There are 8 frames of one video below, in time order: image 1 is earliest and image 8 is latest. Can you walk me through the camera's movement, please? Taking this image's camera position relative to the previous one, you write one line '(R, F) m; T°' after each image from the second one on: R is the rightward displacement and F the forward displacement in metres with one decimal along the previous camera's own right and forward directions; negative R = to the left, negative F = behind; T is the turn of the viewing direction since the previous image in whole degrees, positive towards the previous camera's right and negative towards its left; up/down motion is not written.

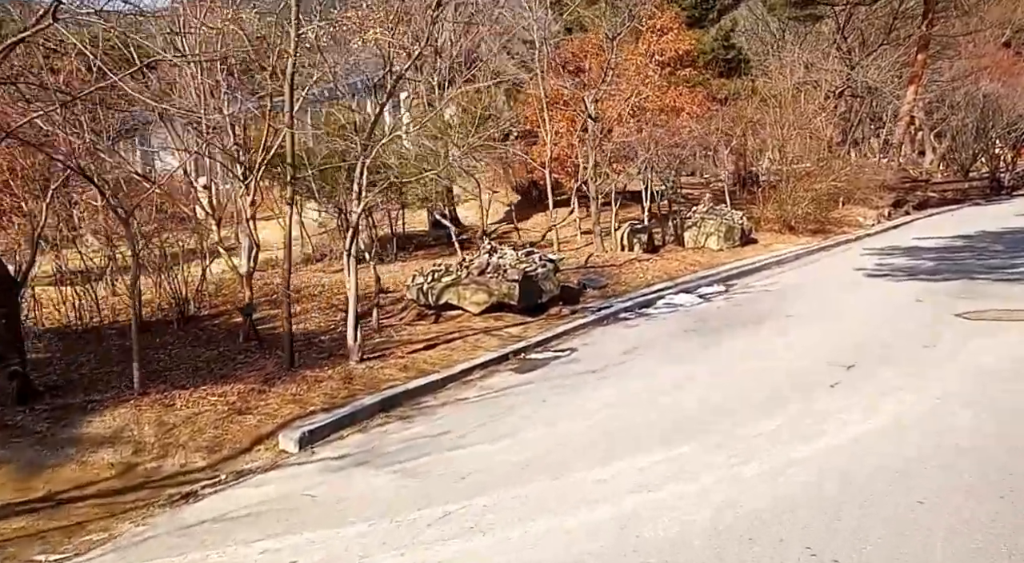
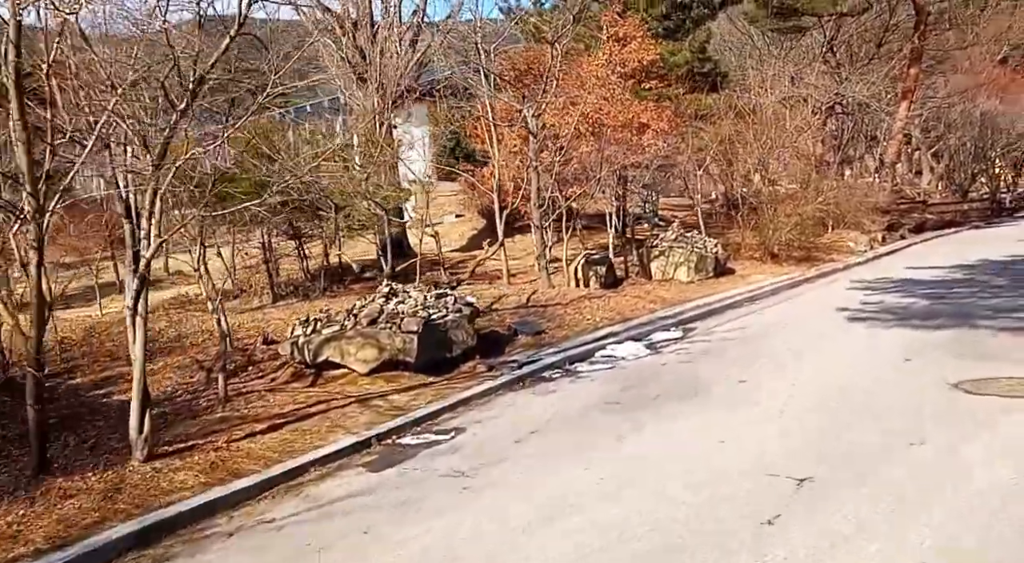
(+0.9, +1.5) m; 0°
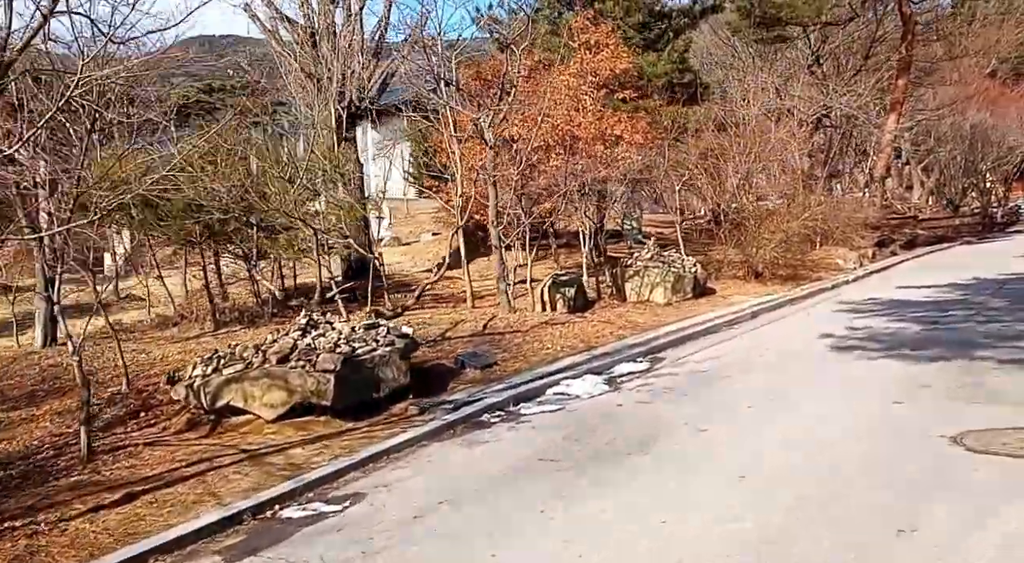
(+0.5, +0.9) m; 0°
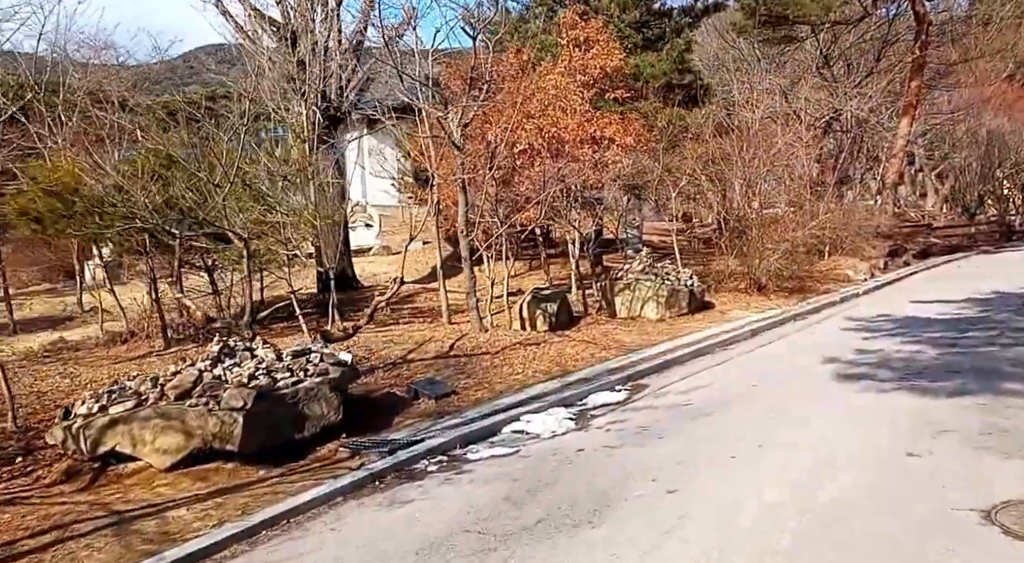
(+0.4, +1.0) m; -1°
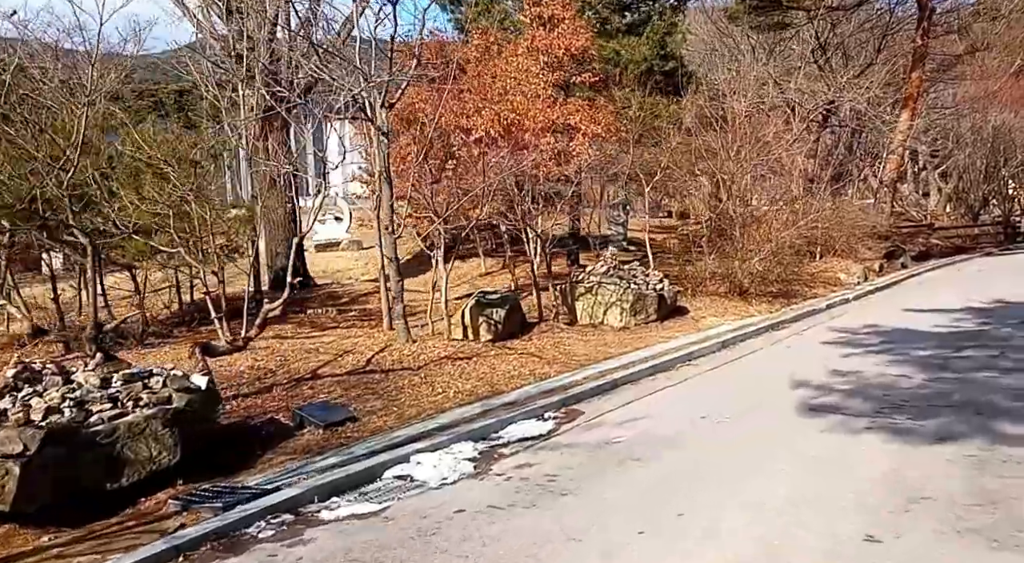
(+0.7, +1.2) m; 0°
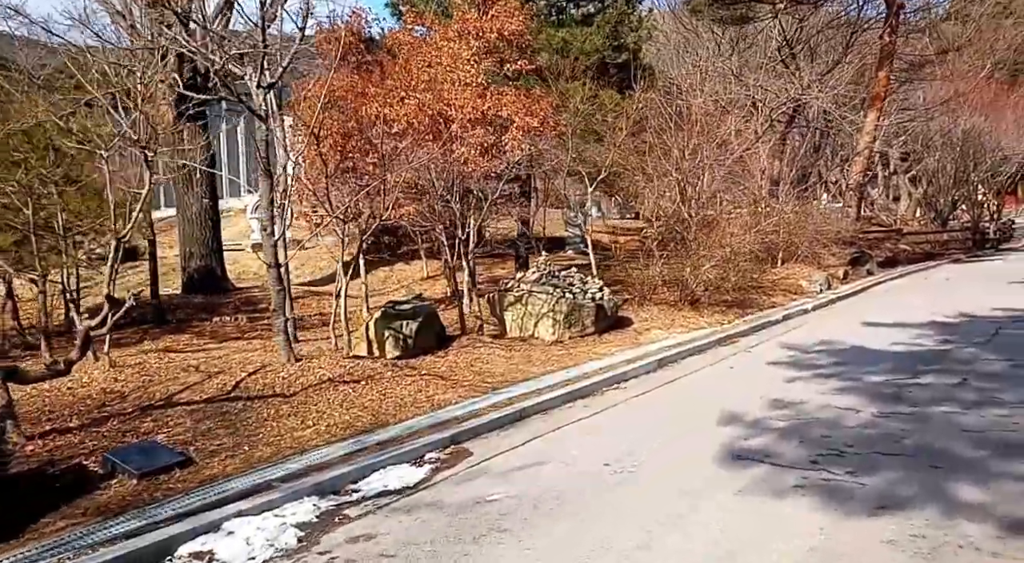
(+0.7, +1.1) m; +2°
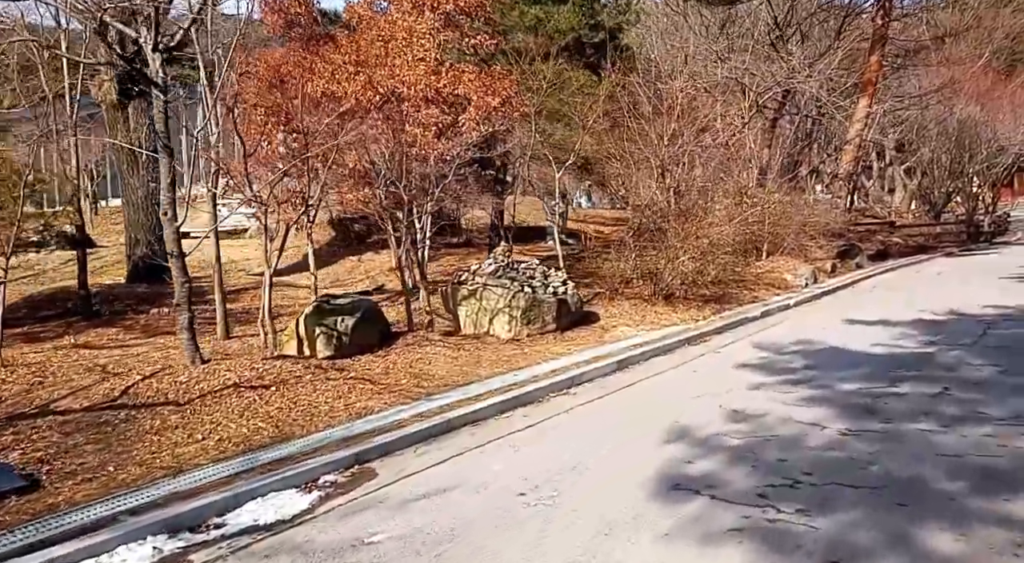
(+0.5, +0.8) m; 0°
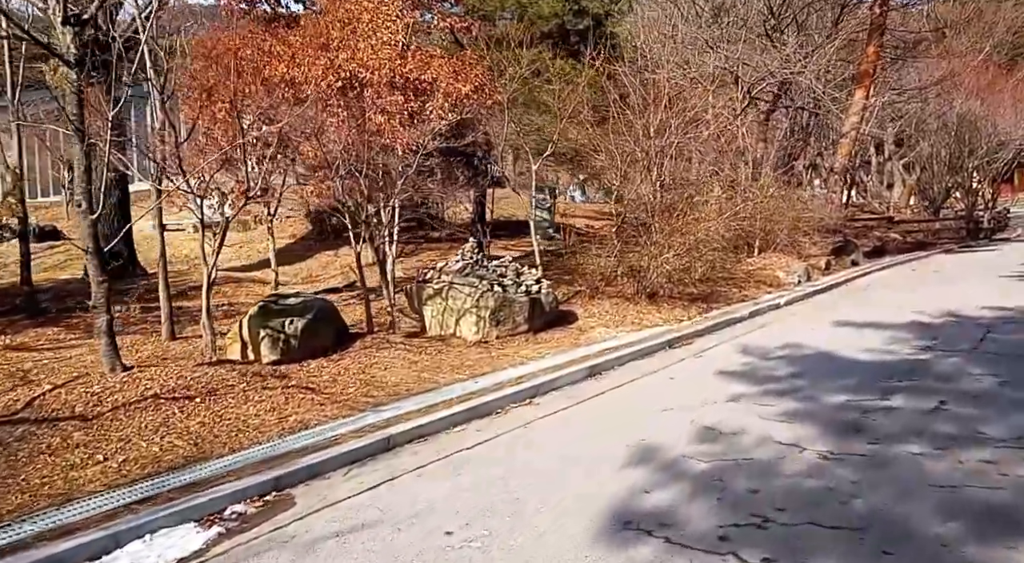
(+0.3, +0.6) m; 0°
